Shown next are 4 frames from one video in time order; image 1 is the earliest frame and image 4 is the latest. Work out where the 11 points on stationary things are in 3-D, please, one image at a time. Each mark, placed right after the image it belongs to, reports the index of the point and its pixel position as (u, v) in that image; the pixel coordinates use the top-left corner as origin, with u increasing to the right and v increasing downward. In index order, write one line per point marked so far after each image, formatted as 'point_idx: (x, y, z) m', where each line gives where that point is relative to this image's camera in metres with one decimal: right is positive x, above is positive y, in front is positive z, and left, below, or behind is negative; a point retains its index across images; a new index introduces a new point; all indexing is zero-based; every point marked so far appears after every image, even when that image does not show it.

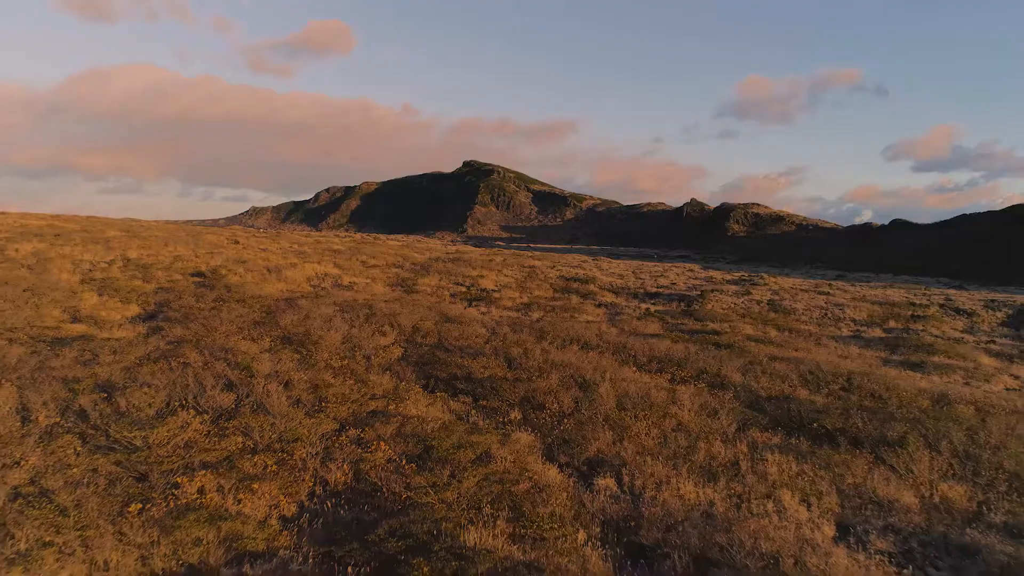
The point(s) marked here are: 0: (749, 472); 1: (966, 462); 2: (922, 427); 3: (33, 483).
0: (+3.5, -2.6, +9.6) m
1: (+7.1, -2.7, +10.3) m
2: (+7.3, -2.5, +11.7) m
3: (-5.0, -2.0, +7.0) m
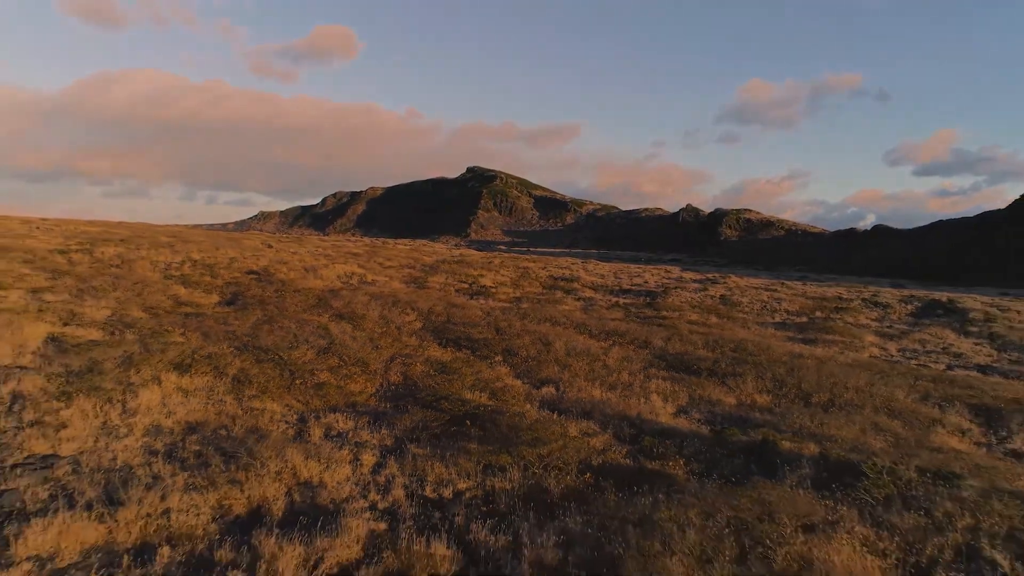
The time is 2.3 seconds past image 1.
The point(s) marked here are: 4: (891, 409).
0: (+3.0, -2.3, +15.9) m
1: (+6.7, -2.4, +16.5) m
2: (+6.8, -2.2, +17.9) m
3: (-5.5, -1.6, +13.3) m
4: (+8.7, -2.7, +14.9) m
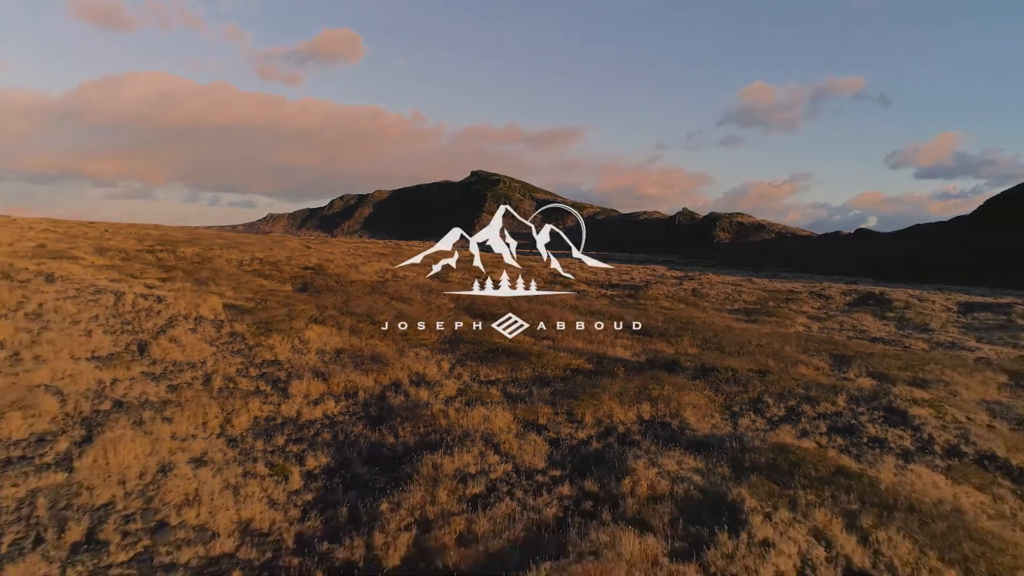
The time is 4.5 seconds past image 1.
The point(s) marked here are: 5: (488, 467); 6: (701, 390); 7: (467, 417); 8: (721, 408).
0: (+3.4, -1.9, +23.4) m
1: (+7.1, -2.0, +24.0) m
2: (+7.2, -1.8, +25.4) m
3: (-5.1, -1.2, +20.9) m
4: (+9.0, -2.3, +22.4) m
5: (-0.4, -2.9, +10.5) m
6: (+4.4, -2.4, +15.3) m
7: (-0.9, -2.5, +12.7) m
8: (+4.6, -2.6, +14.2) m
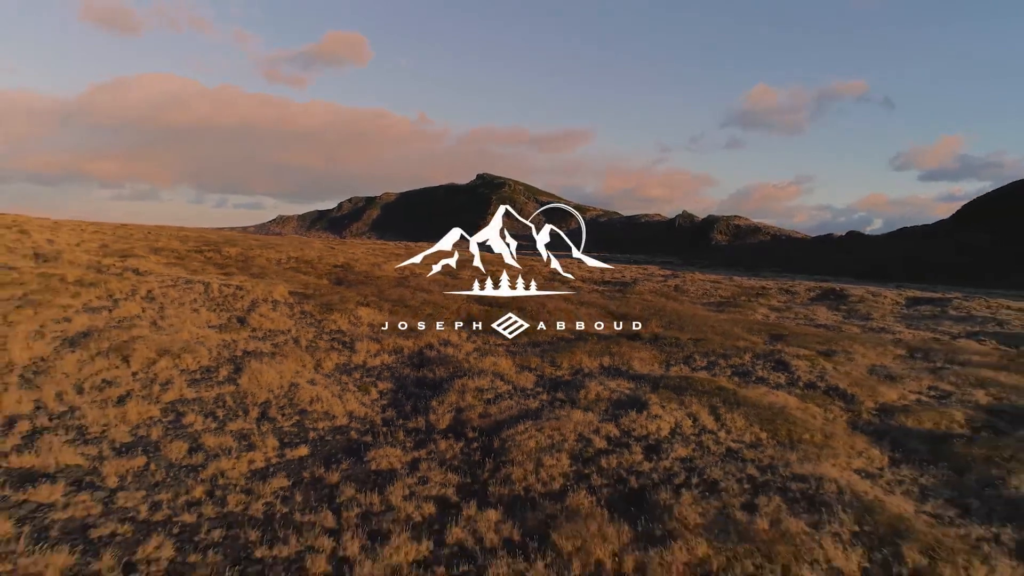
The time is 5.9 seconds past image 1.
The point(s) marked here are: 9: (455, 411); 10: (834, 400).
0: (+3.5, -1.5, +29.3) m
1: (+7.2, -1.6, +29.9) m
2: (+7.3, -1.4, +31.2) m
3: (-5.0, -0.8, +26.8) m
4: (+9.1, -1.9, +28.2) m
5: (-0.4, -2.5, +16.4) m
6: (+4.5, -2.0, +21.2) m
7: (-0.9, -2.1, +18.6) m
8: (+4.6, -2.2, +20.1) m
9: (-1.3, -2.8, +14.6) m
10: (+8.5, -3.0, +17.3) m
